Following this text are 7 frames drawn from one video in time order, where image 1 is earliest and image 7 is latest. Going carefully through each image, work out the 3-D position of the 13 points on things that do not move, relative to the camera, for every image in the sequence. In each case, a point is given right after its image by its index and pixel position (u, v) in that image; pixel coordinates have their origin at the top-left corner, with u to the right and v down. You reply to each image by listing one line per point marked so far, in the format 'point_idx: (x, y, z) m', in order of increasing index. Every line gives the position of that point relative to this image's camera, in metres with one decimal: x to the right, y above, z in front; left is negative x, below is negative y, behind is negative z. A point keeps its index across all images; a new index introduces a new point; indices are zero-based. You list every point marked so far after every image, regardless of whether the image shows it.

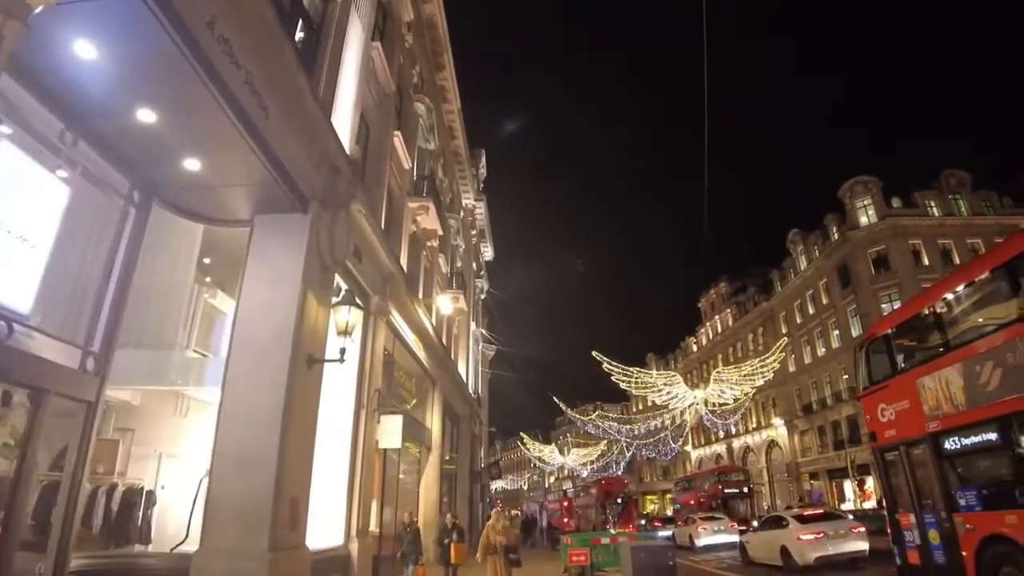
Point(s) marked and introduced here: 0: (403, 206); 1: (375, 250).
0: (-3.2, +2.4, +17.0) m
1: (-2.9, +0.8, +12.2) m
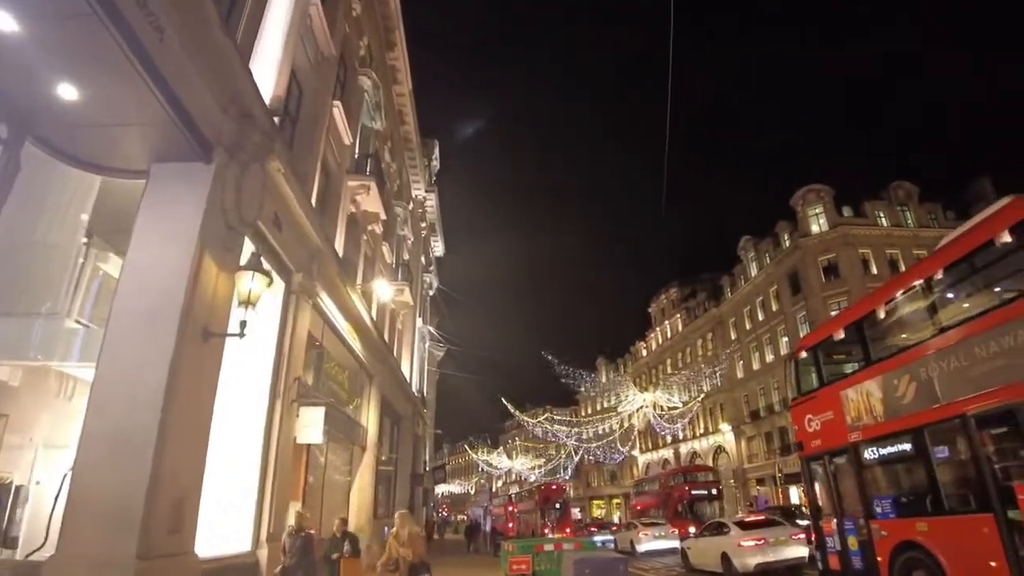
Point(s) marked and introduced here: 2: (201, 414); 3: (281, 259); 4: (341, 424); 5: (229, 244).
0: (-4.6, +2.9, +15.7) m
1: (-4.0, +1.3, +10.9) m
2: (-4.0, -1.6, +7.5) m
3: (-4.2, +0.5, +10.5) m
4: (-4.3, -3.4, +14.4) m
5: (-4.0, +0.6, +8.1) m
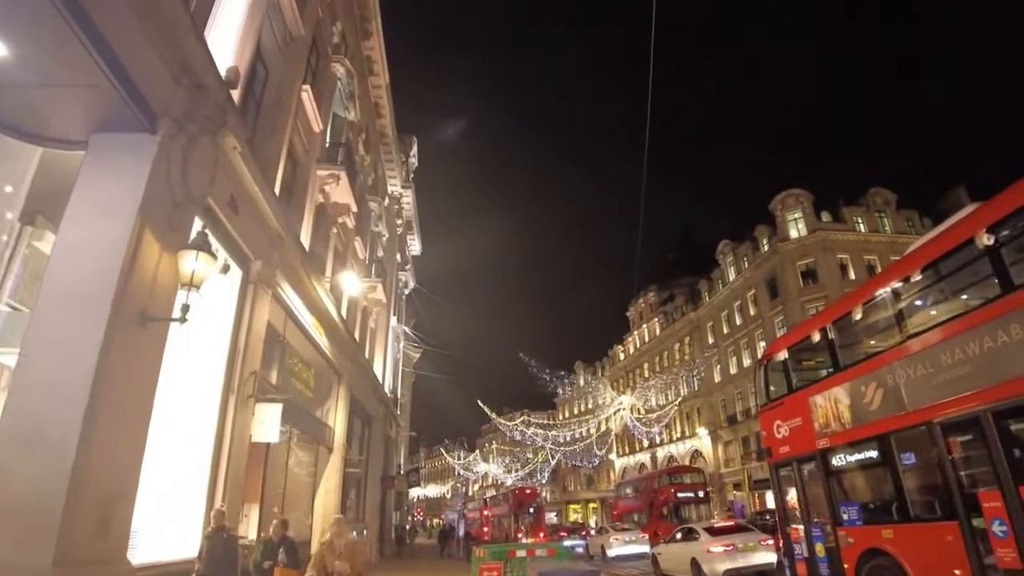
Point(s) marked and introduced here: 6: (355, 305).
0: (-5.2, +3.0, +15.0) m
1: (-4.5, +1.5, +10.3) m
2: (-4.4, -1.4, +6.8) m
3: (-4.6, +0.7, +9.8) m
4: (-4.9, -3.2, +13.7) m
5: (-4.3, +0.8, +7.4) m
6: (-5.4, -0.6, +20.0) m
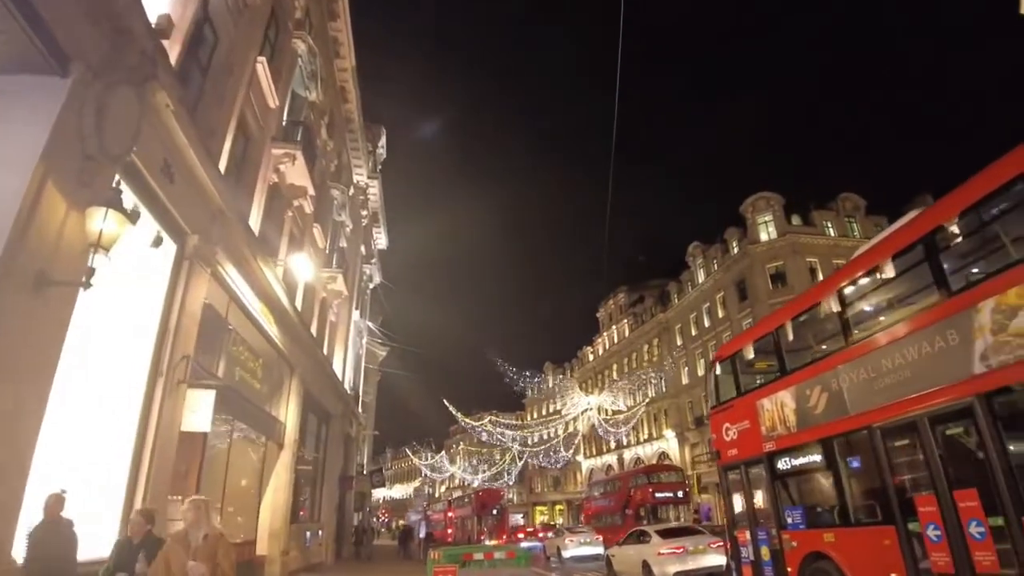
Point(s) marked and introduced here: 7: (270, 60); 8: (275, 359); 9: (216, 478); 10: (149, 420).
0: (-6.1, +3.4, +14.1) m
1: (-5.1, +1.9, +9.4) m
2: (-4.9, -1.0, +5.9) m
3: (-5.2, +1.1, +8.9) m
4: (-5.8, -2.8, +12.8) m
5: (-4.8, +1.2, +6.6) m
6: (-6.5, -0.2, +19.0) m
7: (-6.4, +6.1, +15.4) m
8: (-6.2, -1.8, +15.1) m
9: (-6.0, -3.9, +11.9) m
10: (-5.2, -1.8, +8.3) m
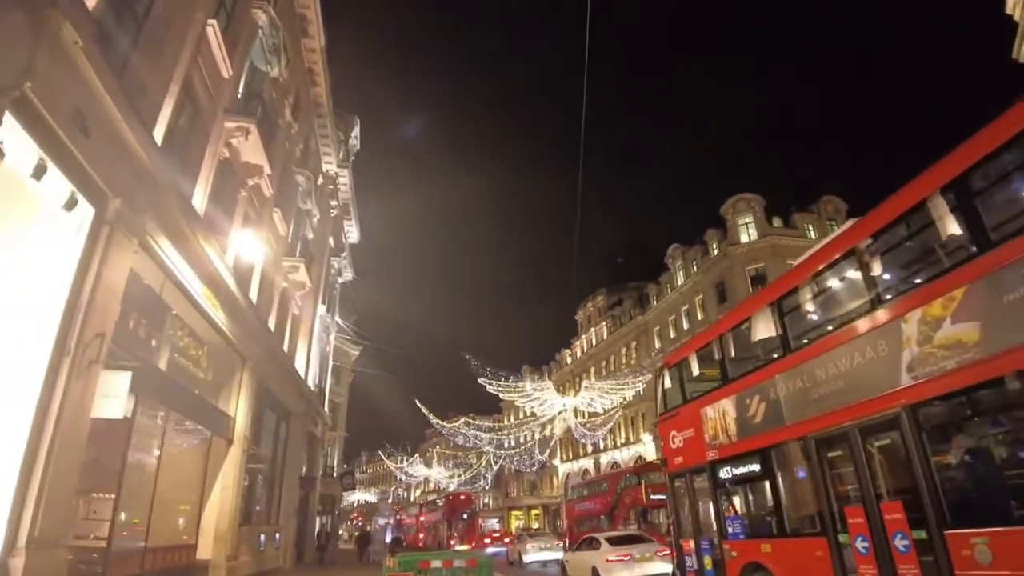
0: (-6.7, +3.8, +13.0) m
1: (-5.6, +2.3, +8.3) m
2: (-5.3, -0.6, +4.8) m
3: (-5.7, +1.5, +7.8) m
4: (-6.5, -2.4, +11.6) m
5: (-5.3, +1.6, +5.5) m
6: (-7.4, +0.1, +17.9) m
7: (-7.1, +6.5, +14.3) m
8: (-6.9, -1.5, +13.9) m
9: (-6.7, -3.5, +10.7) m
10: (-5.7, -1.4, +7.2) m
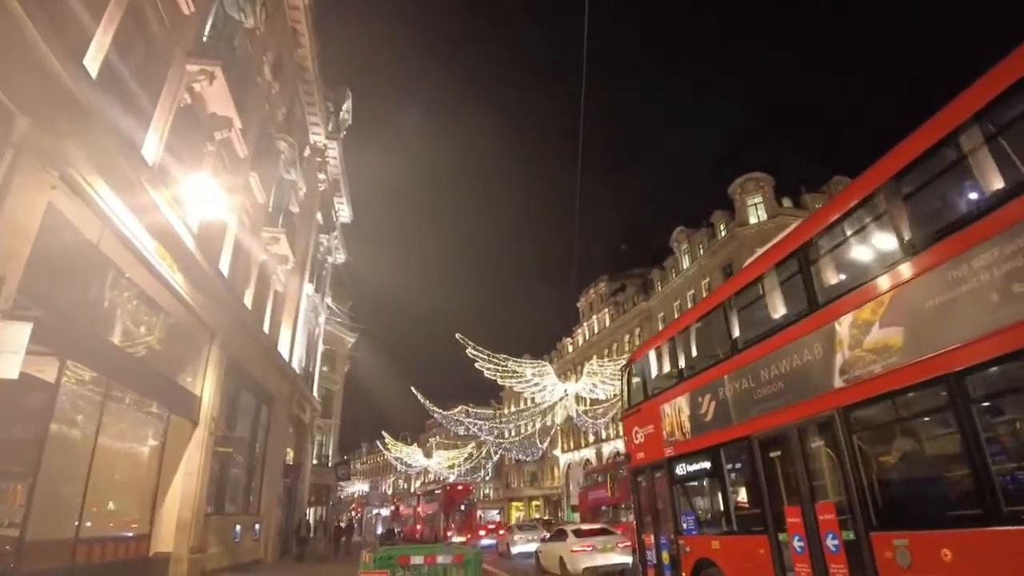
0: (-6.8, +4.6, +11.5) m
1: (-5.7, +3.0, +6.9) m
2: (-5.5, +0.1, +3.4) m
3: (-5.9, +2.2, +6.3) m
4: (-6.6, -1.6, +10.2) m
5: (-5.4, +2.3, +4.0) m
6: (-7.5, +1.0, +16.4) m
7: (-7.2, +7.3, +12.7) m
8: (-7.0, -0.7, +12.5) m
9: (-6.8, -2.8, +9.3) m
10: (-5.9, -0.7, +5.8) m
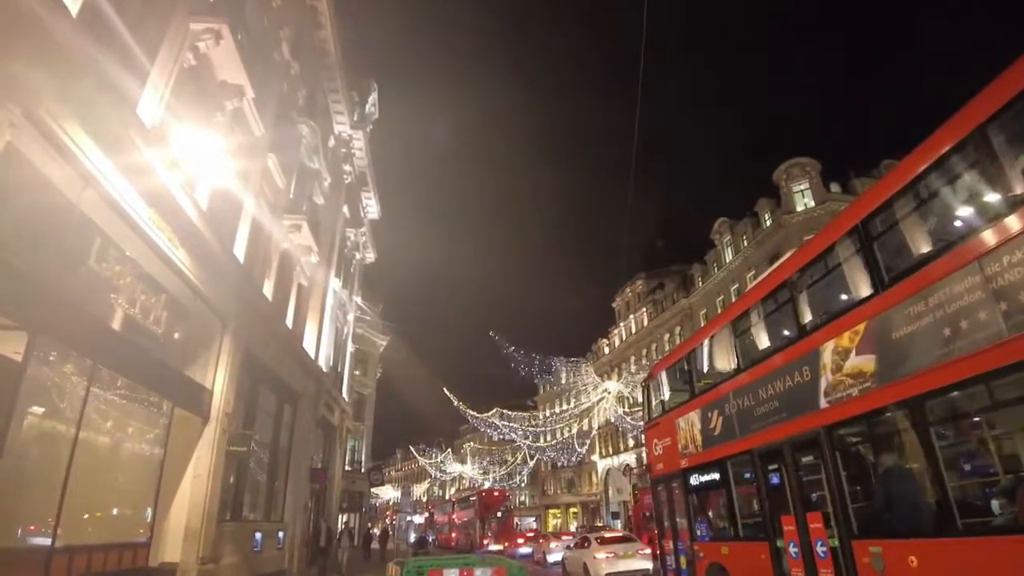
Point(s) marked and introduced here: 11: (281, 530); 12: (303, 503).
0: (-6.1, +4.9, +10.4) m
1: (-5.3, +3.5, +5.7) m
2: (-5.2, +0.6, +2.1) m
3: (-5.4, +2.7, +5.1) m
4: (-5.9, -1.2, +9.0) m
5: (-5.1, +2.8, +2.8) m
6: (-6.5, +1.3, +15.3) m
7: (-6.5, +7.6, +11.7) m
8: (-6.2, -0.3, +11.3) m
9: (-6.1, -2.3, +8.1) m
10: (-5.4, -0.2, +4.5) m
11: (-6.7, -7.0, +16.7) m
12: (-6.9, -7.2, +19.0) m
